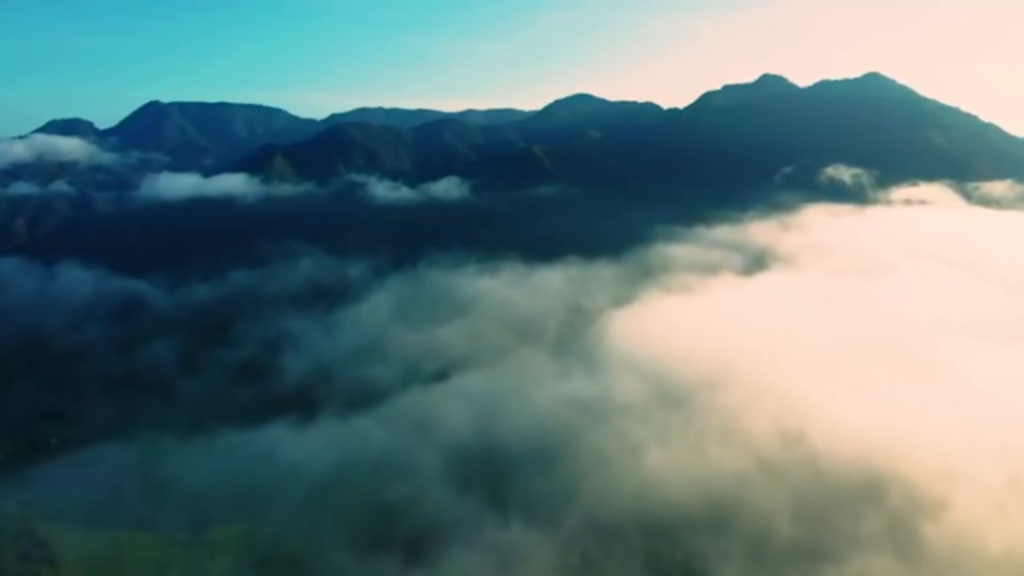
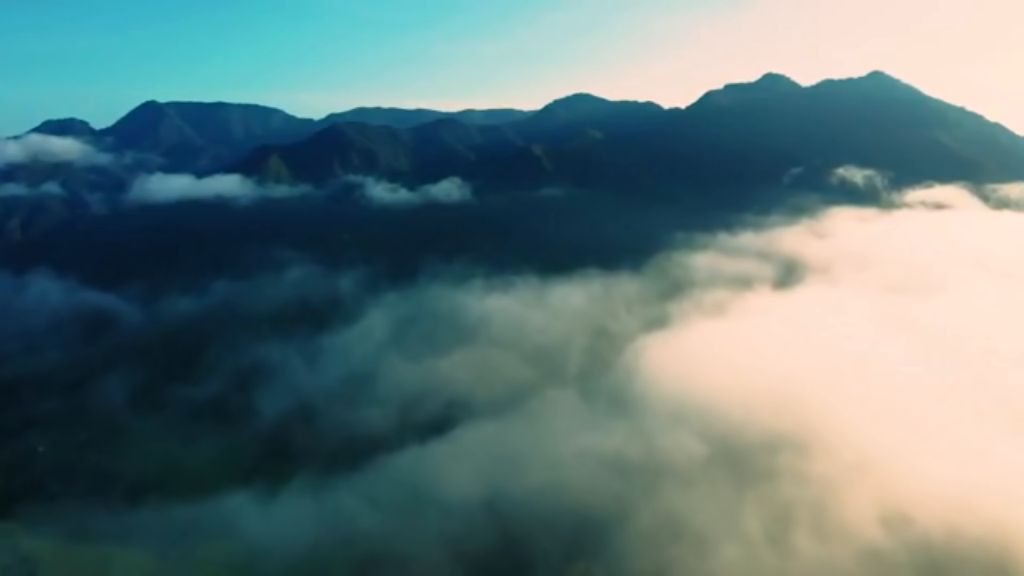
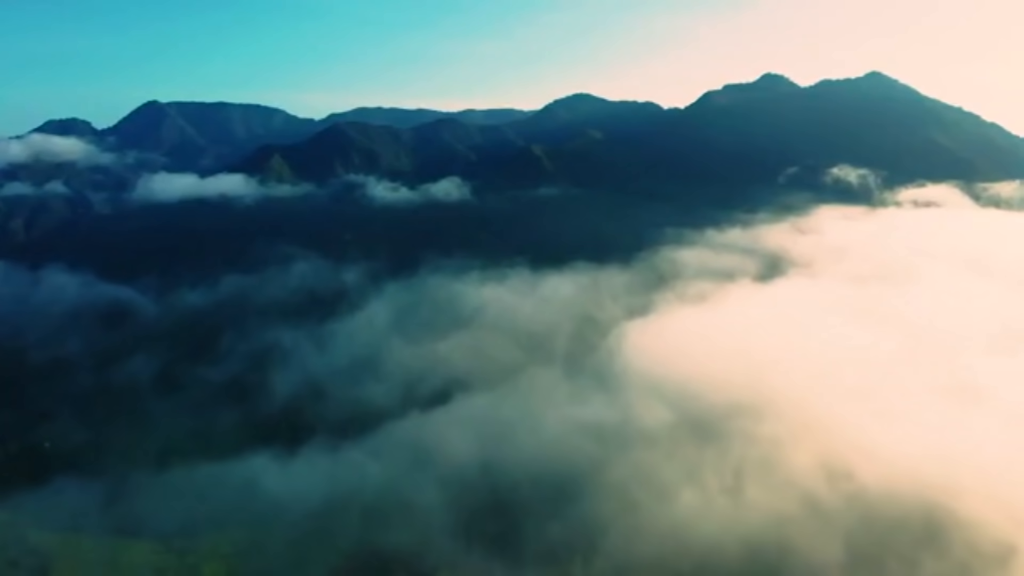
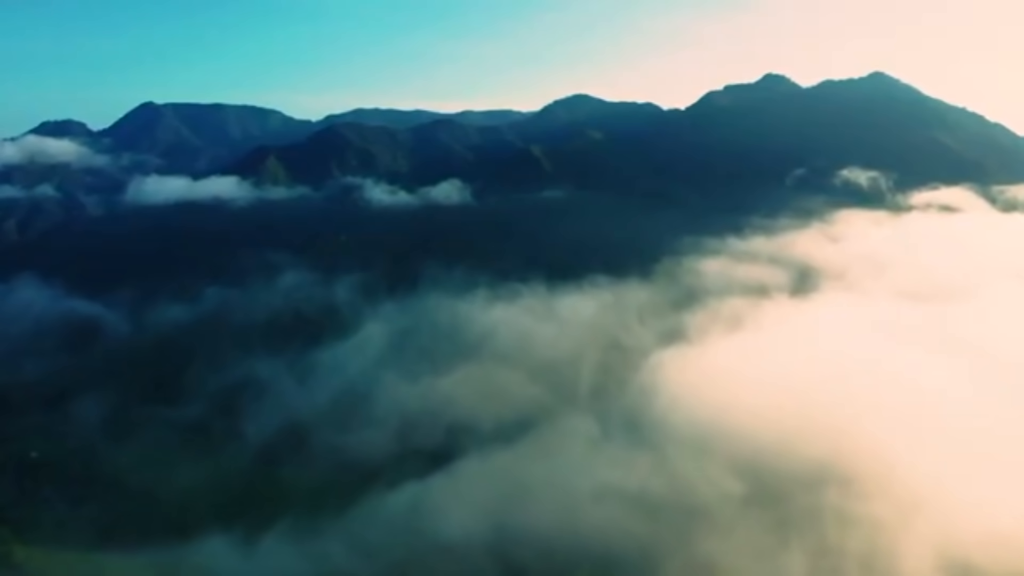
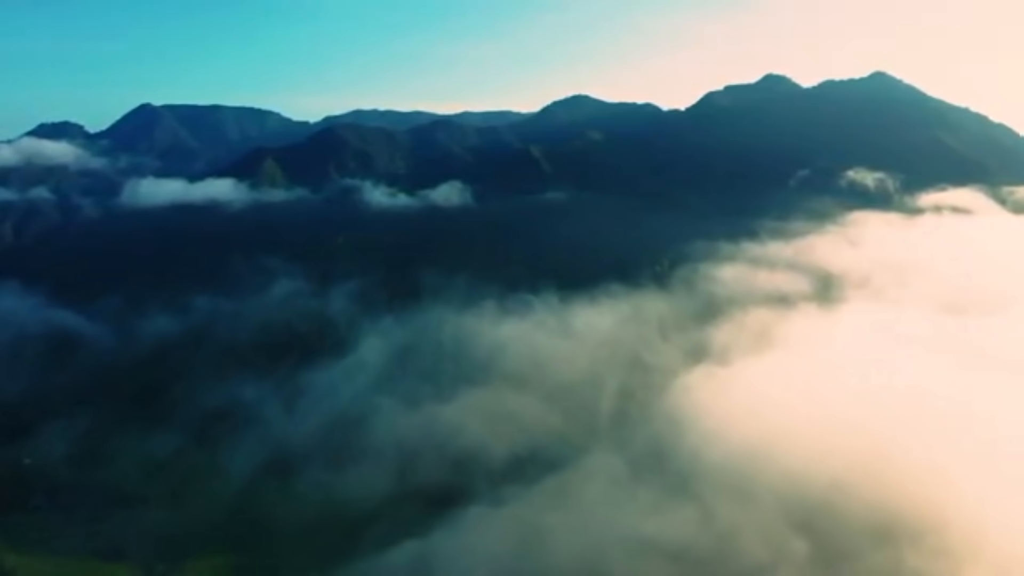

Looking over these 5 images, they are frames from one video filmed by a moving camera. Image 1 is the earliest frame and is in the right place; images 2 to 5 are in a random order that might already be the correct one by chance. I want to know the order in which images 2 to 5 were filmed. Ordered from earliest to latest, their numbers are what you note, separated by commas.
3, 2, 4, 5
